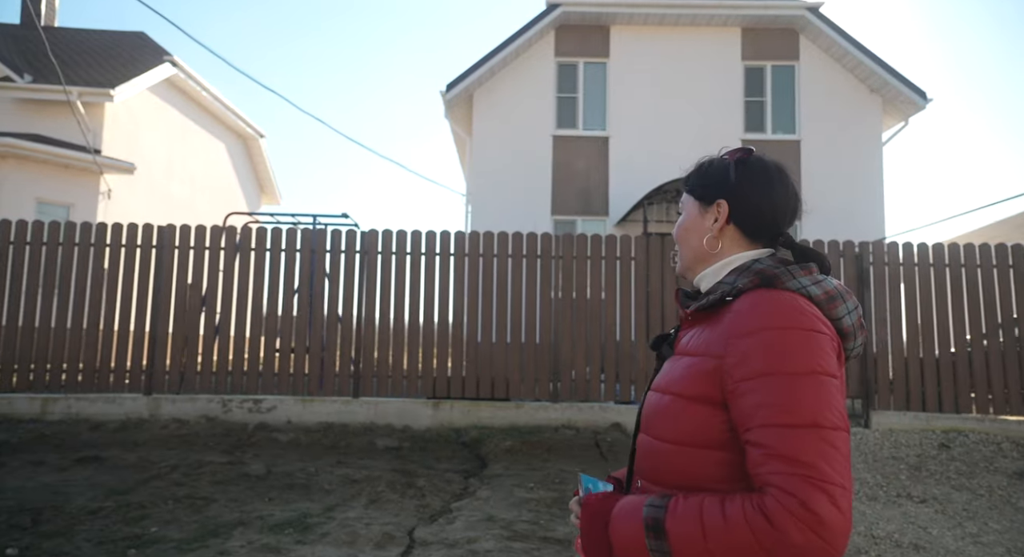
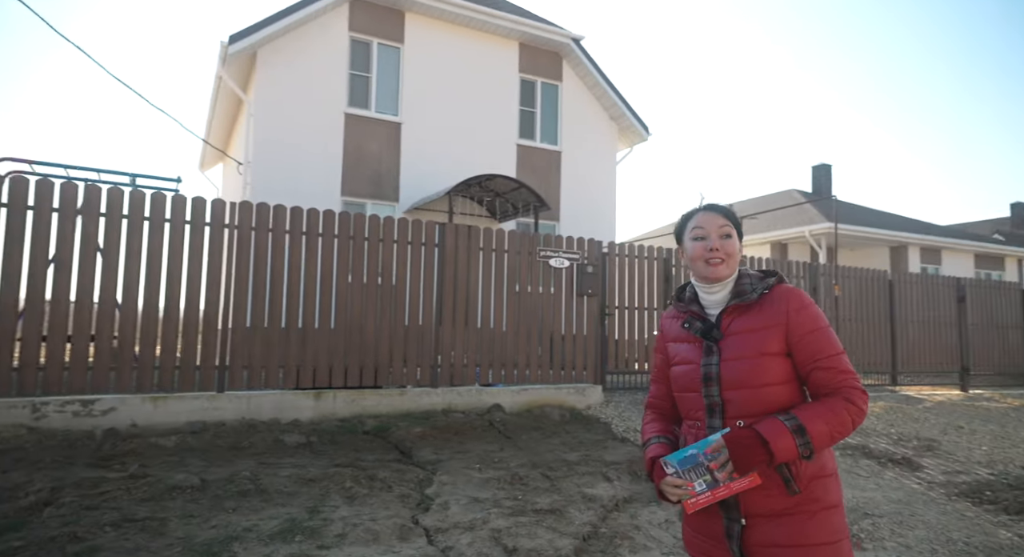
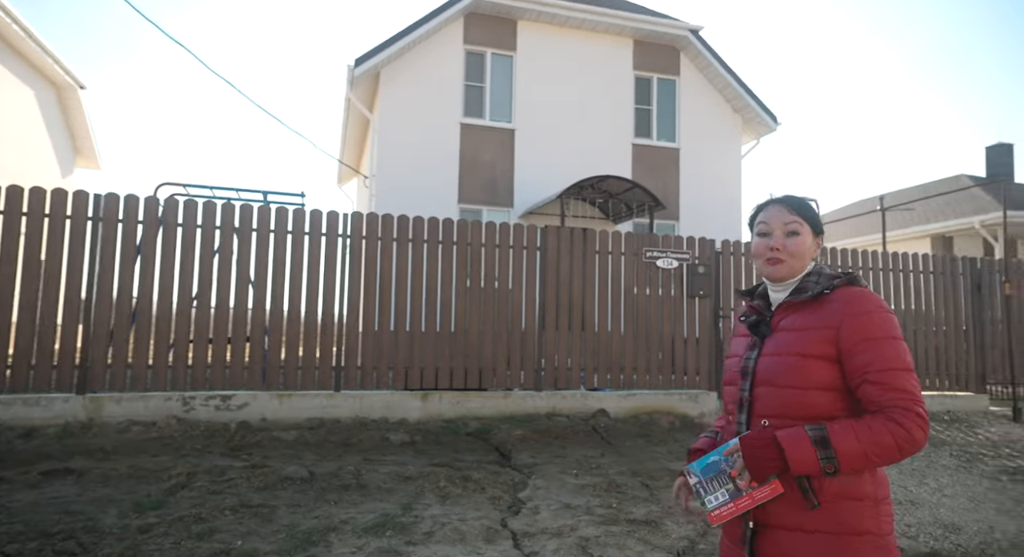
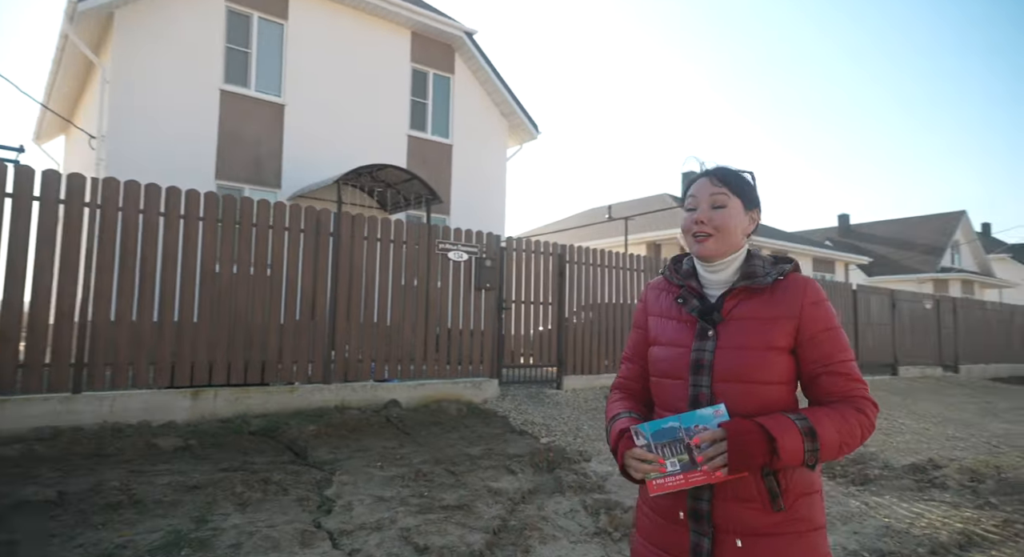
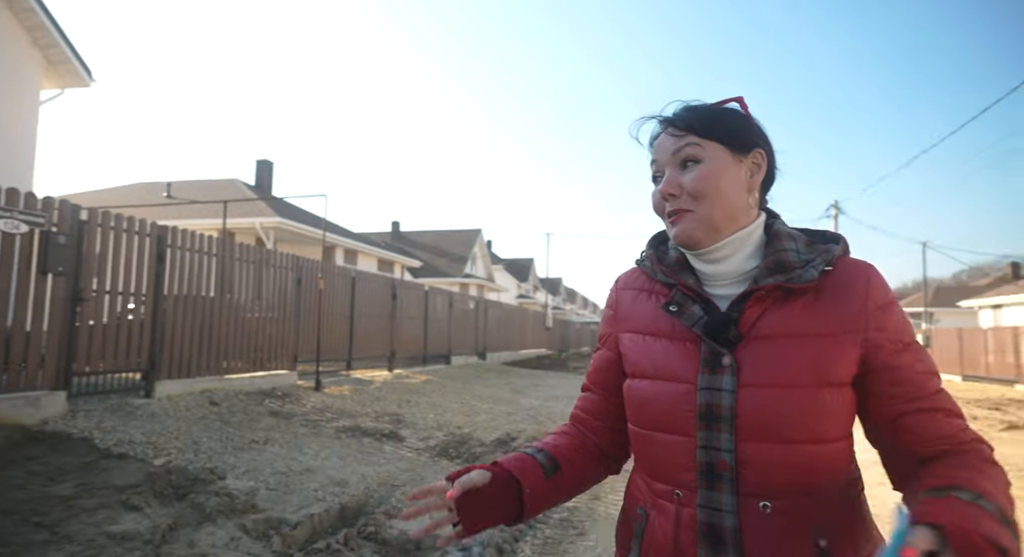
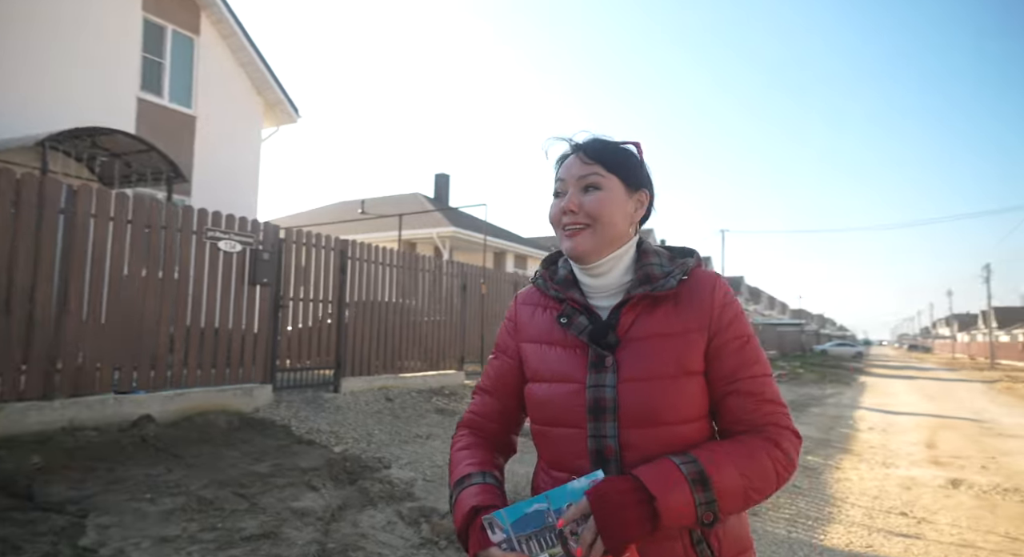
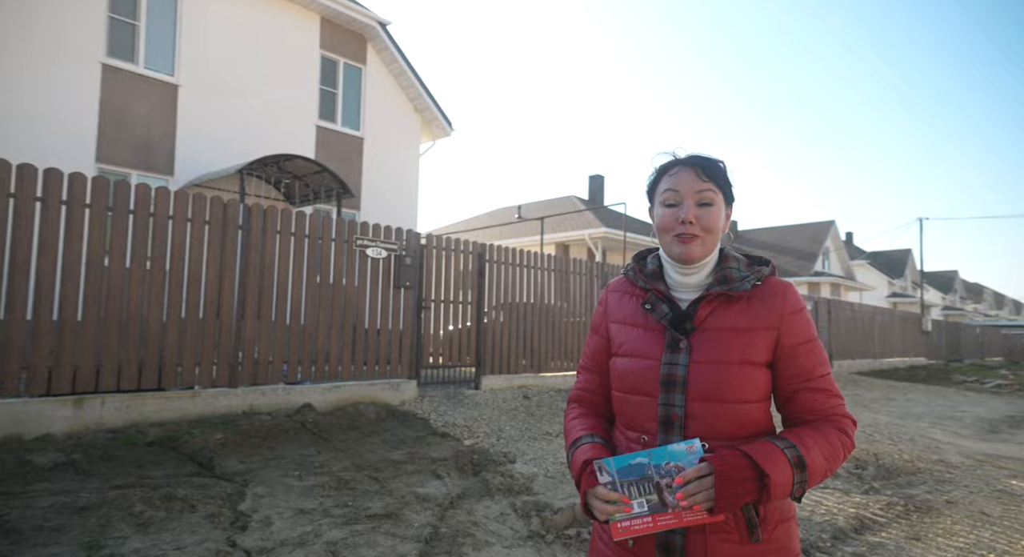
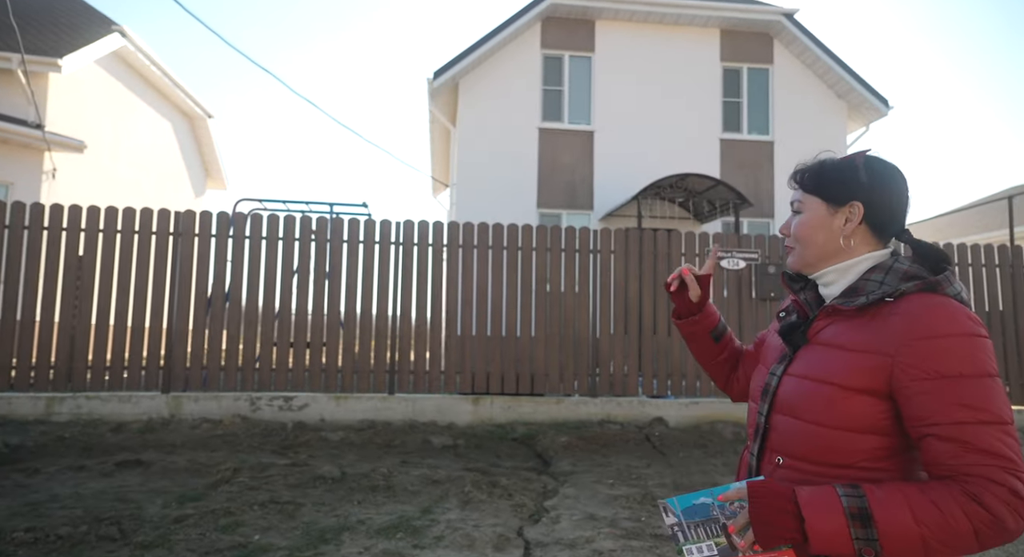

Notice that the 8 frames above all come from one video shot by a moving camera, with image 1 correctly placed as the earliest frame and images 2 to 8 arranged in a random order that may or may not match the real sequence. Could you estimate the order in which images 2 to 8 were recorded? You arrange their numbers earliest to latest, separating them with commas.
8, 3, 2, 4, 7, 6, 5
